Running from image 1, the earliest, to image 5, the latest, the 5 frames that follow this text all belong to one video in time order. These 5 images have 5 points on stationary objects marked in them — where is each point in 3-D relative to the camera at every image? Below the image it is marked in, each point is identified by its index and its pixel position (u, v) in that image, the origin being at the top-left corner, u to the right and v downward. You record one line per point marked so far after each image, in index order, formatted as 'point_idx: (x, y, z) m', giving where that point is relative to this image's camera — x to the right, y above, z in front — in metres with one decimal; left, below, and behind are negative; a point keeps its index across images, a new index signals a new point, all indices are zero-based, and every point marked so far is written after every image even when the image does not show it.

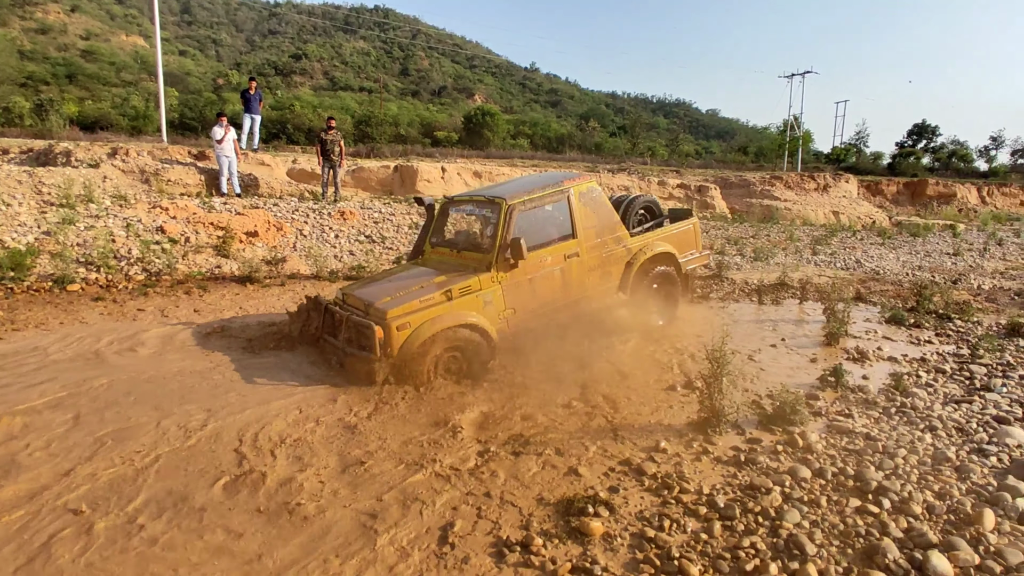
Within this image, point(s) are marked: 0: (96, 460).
0: (-2.9, -1.2, +4.1) m
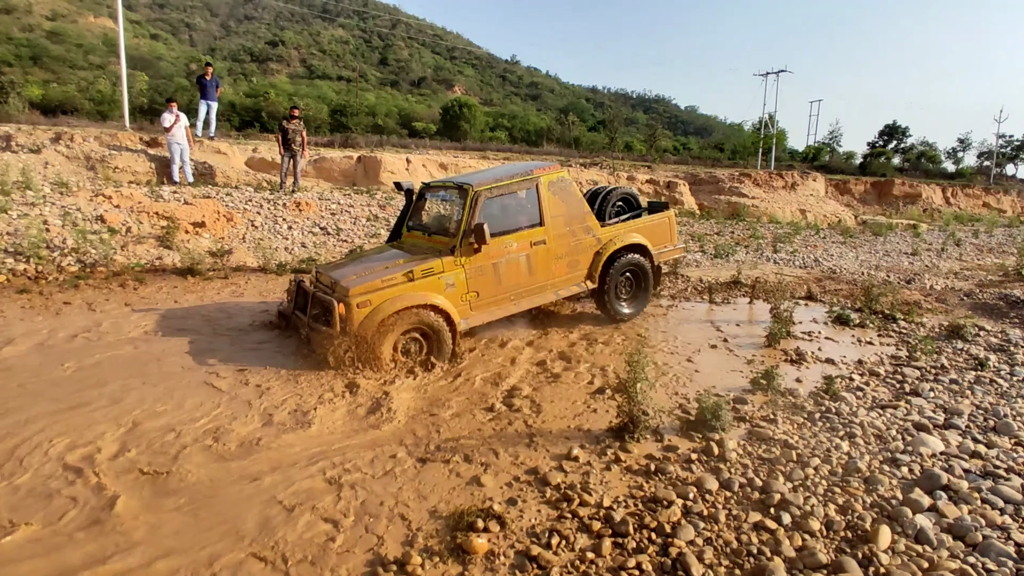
0: (-3.5, -1.1, +3.9) m
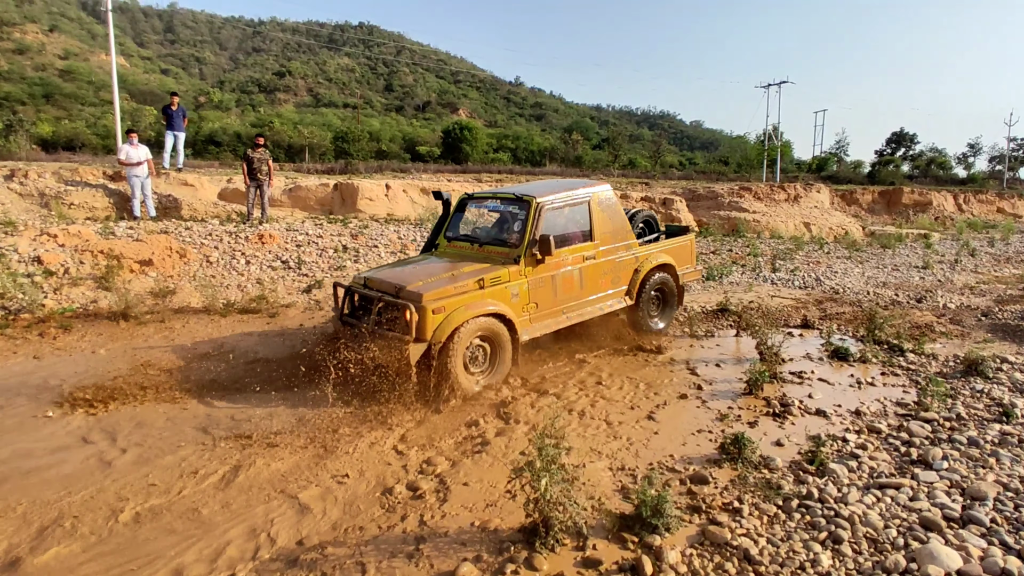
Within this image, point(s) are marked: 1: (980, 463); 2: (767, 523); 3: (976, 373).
0: (-4.0, -1.6, +3.0) m
1: (+2.9, -1.1, +3.7) m
2: (+1.3, -1.2, +3.1) m
3: (+4.4, -0.8, +5.7) m
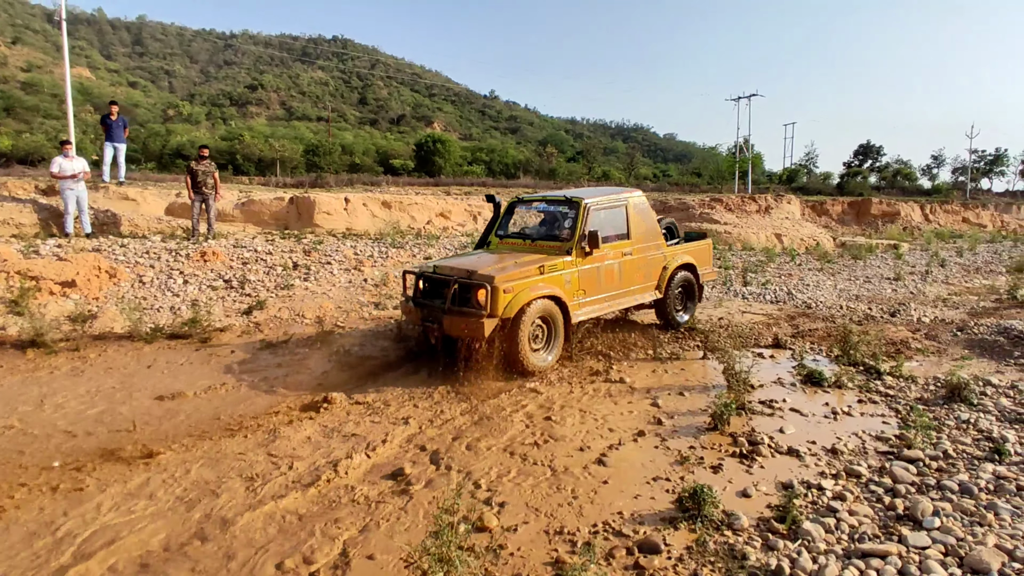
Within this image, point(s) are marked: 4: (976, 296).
0: (-4.5, -1.8, +2.3) m
1: (+2.5, -1.2, +3.2) m
2: (+0.9, -1.4, +2.5) m
3: (+3.9, -1.0, +5.2) m
4: (+9.2, -0.2, +11.9) m
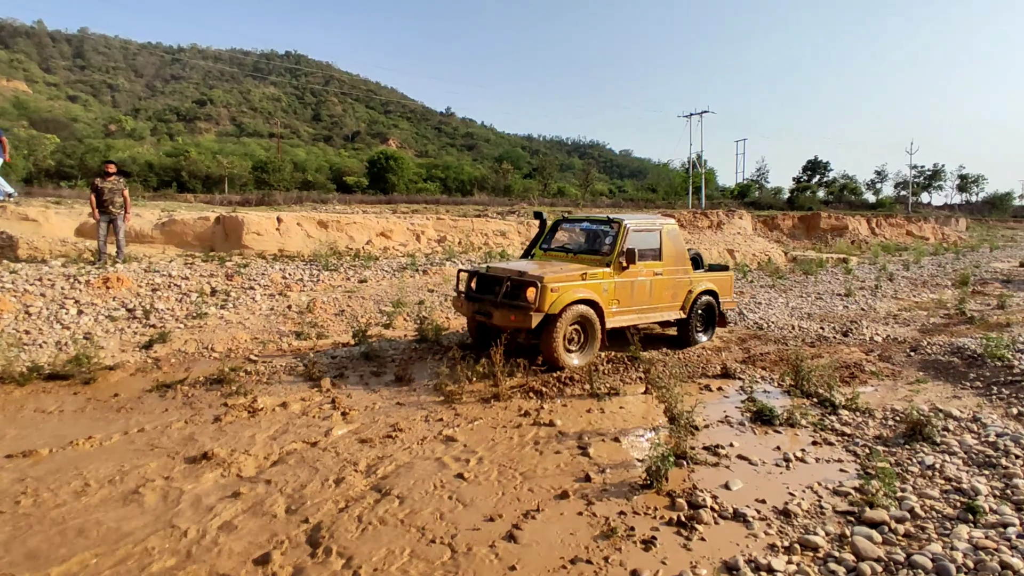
0: (-4.9, -2.0, +1.2) m
1: (+1.9, -1.4, +2.6) m
2: (+0.4, -1.5, +1.8) m
3: (+3.2, -1.2, +4.7) m
4: (+8.1, -0.5, +11.7) m
